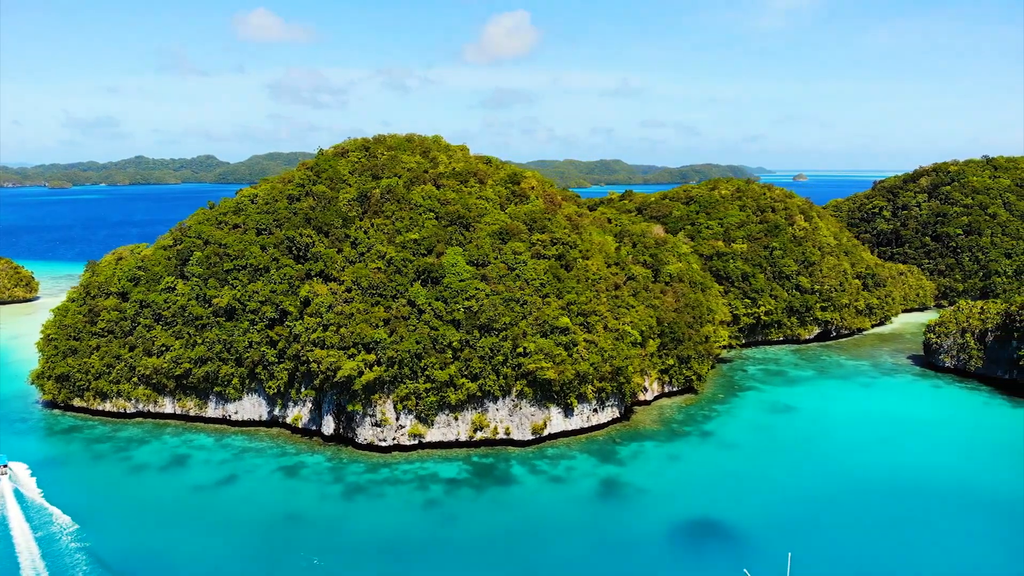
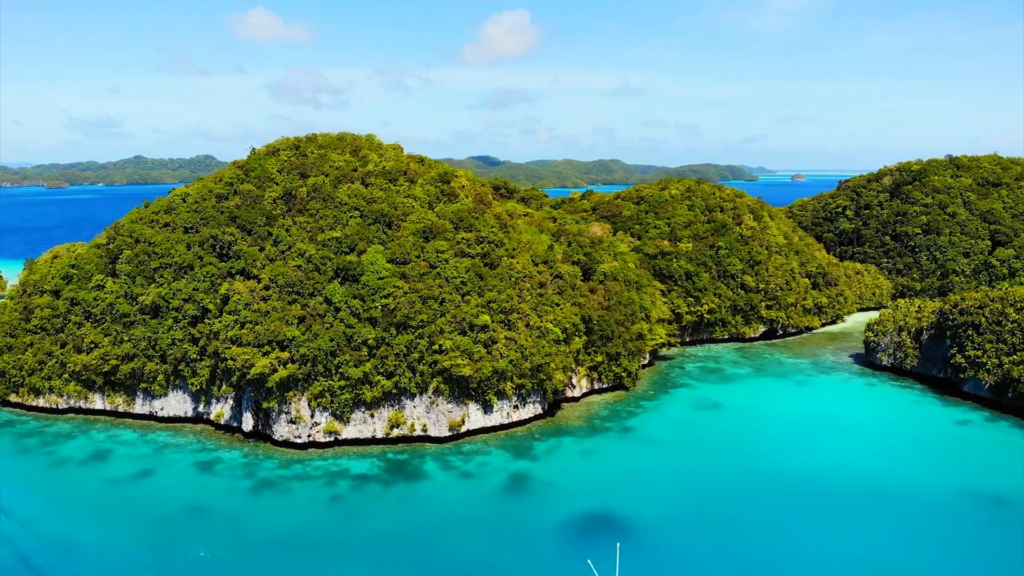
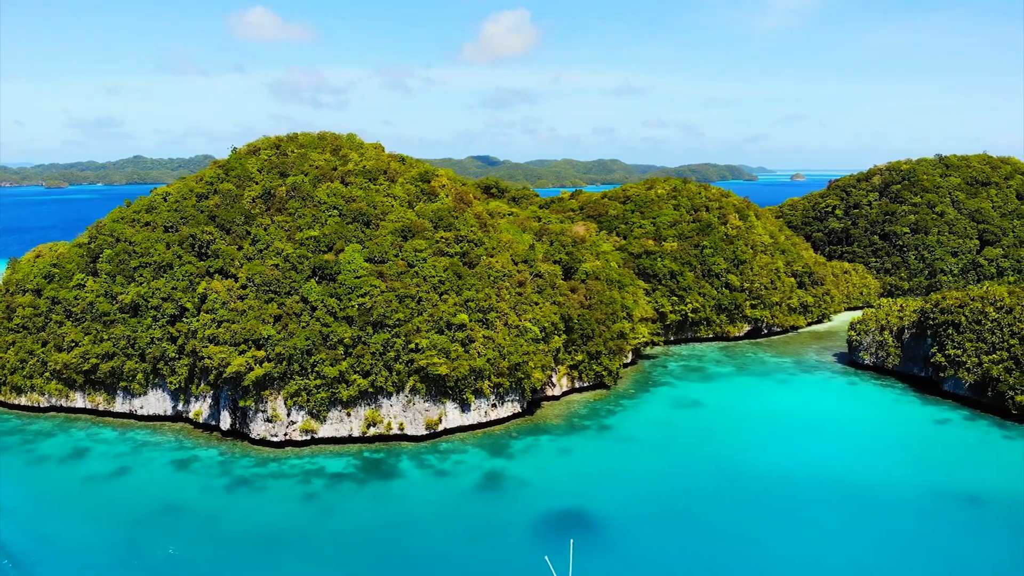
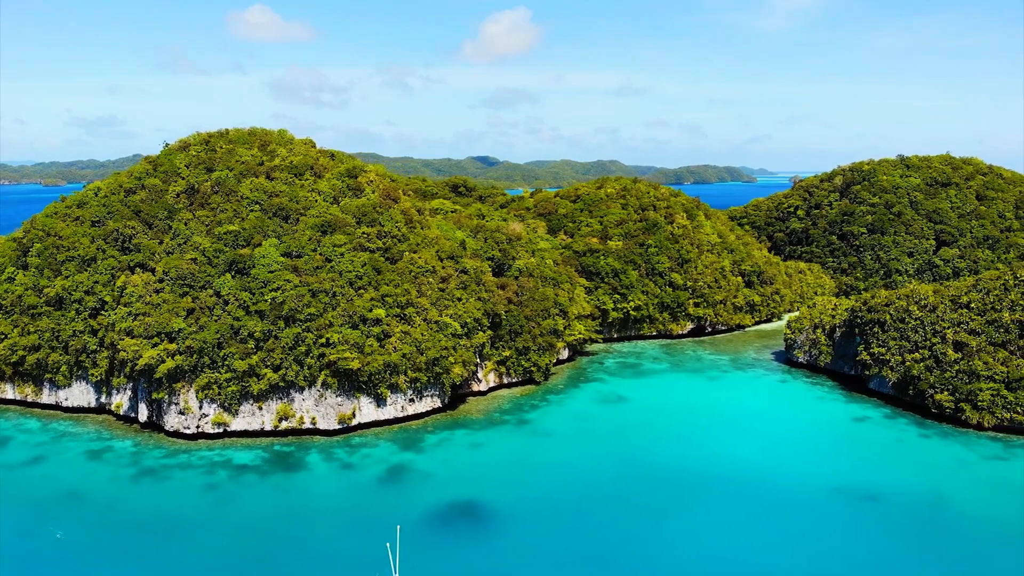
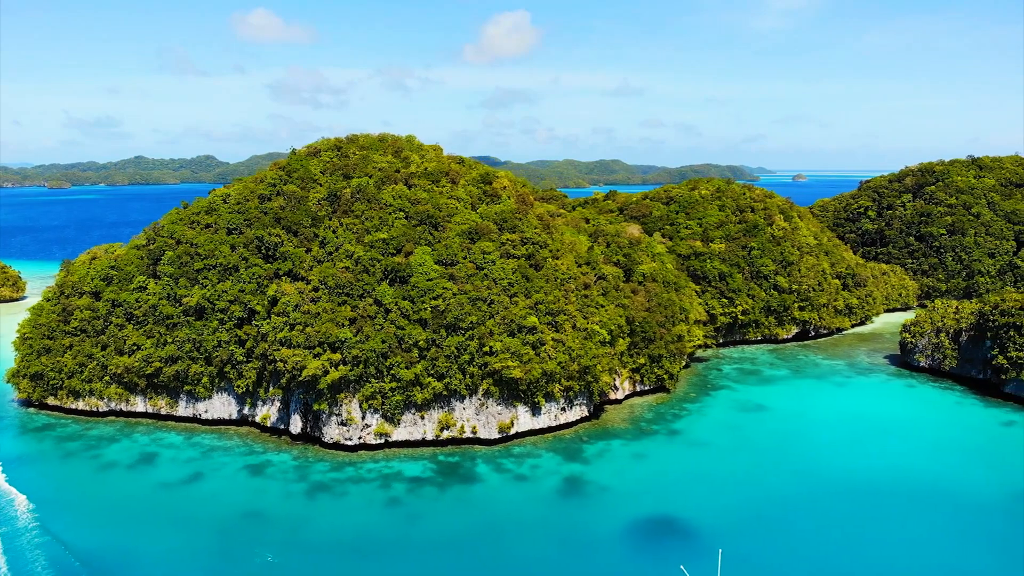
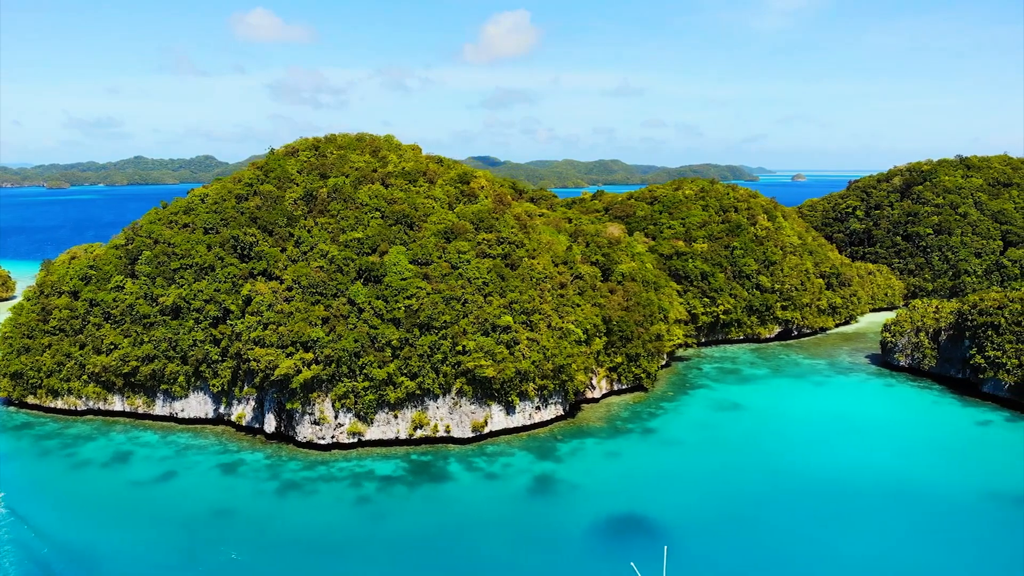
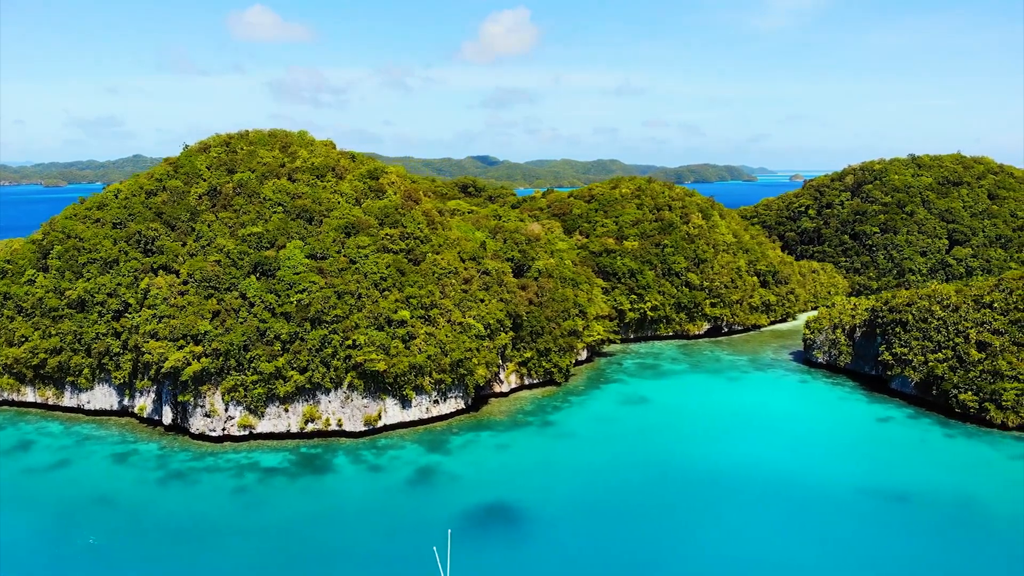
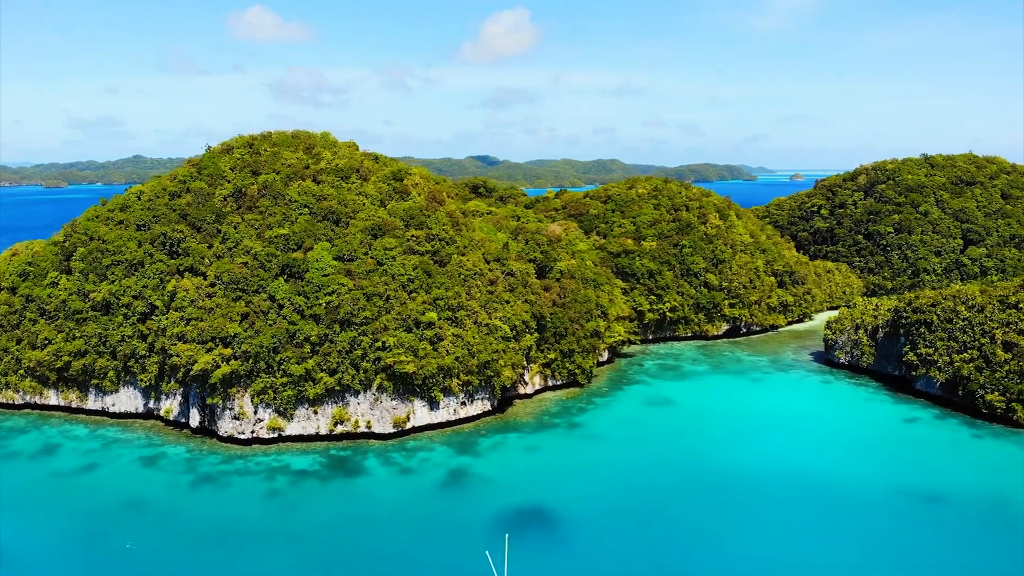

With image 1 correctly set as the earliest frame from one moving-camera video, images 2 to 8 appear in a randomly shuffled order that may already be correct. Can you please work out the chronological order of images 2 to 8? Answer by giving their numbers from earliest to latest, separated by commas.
5, 6, 2, 3, 8, 7, 4
